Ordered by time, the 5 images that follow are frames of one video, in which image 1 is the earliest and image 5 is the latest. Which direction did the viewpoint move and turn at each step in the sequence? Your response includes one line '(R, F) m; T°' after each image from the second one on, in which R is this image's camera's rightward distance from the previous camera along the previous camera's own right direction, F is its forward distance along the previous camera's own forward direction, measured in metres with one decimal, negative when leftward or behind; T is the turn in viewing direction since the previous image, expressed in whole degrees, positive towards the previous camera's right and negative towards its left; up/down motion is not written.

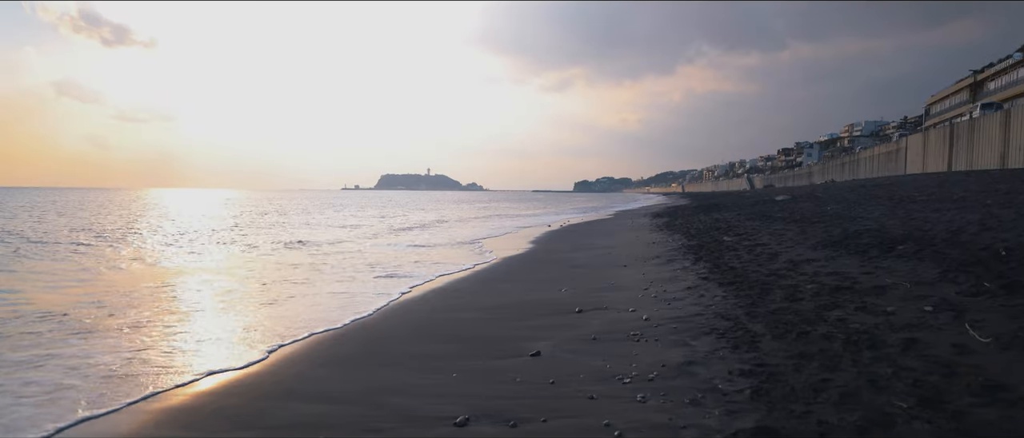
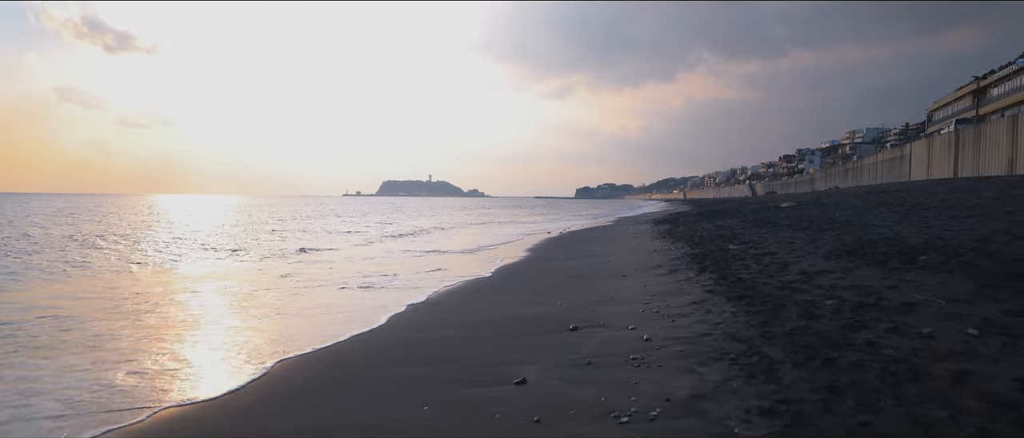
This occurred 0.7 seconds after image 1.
(+0.2, +0.7) m; 0°
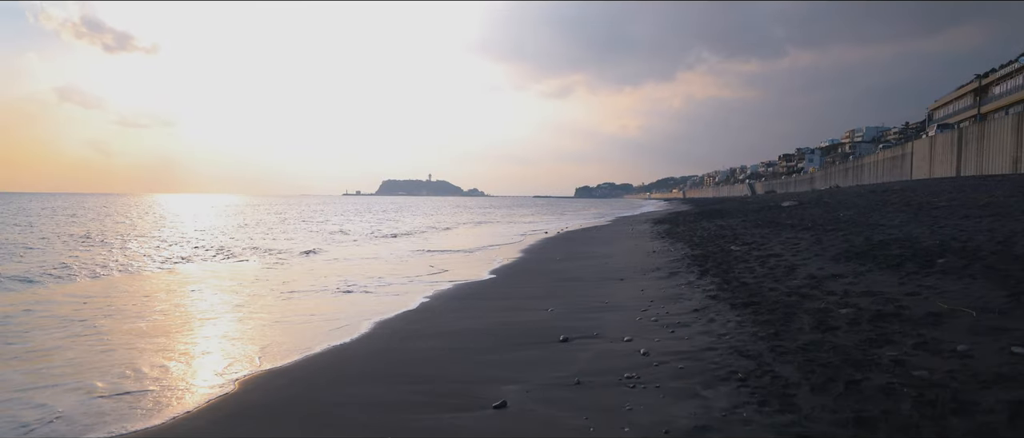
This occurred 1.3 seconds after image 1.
(+0.2, +0.6) m; 0°
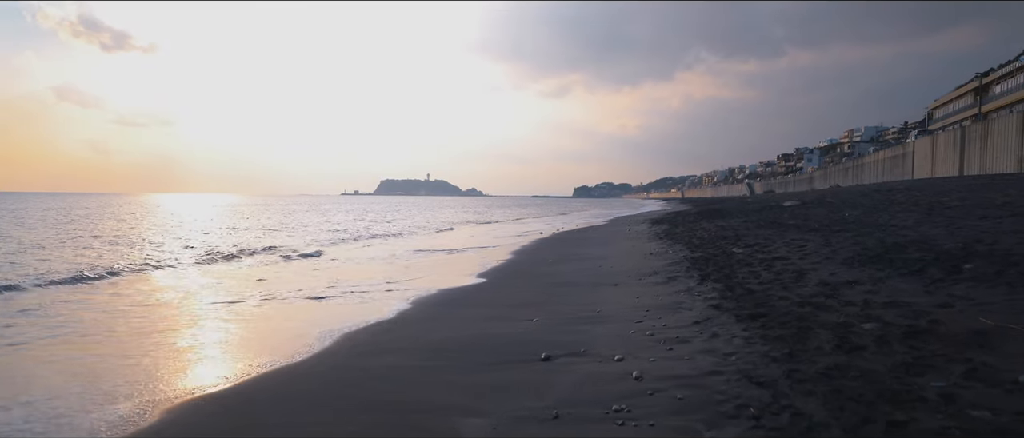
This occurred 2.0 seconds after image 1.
(+0.2, +0.8) m; 0°
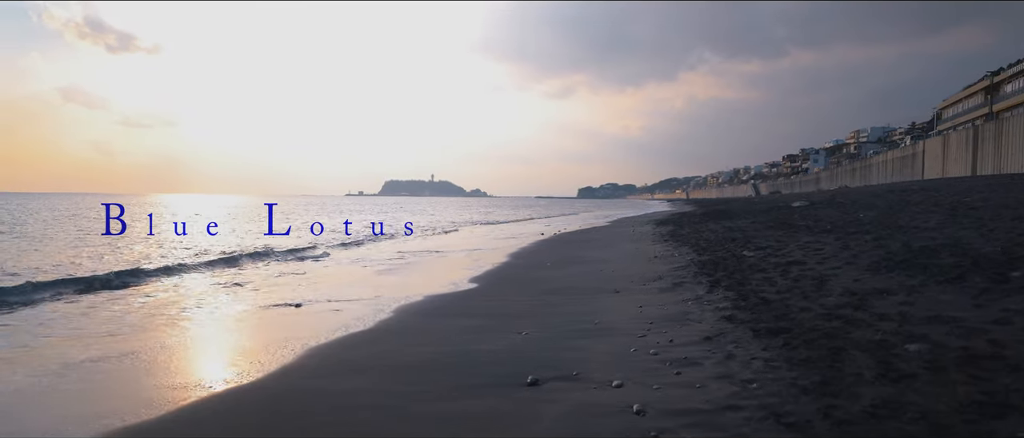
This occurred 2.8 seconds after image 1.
(+0.2, +0.8) m; 0°
